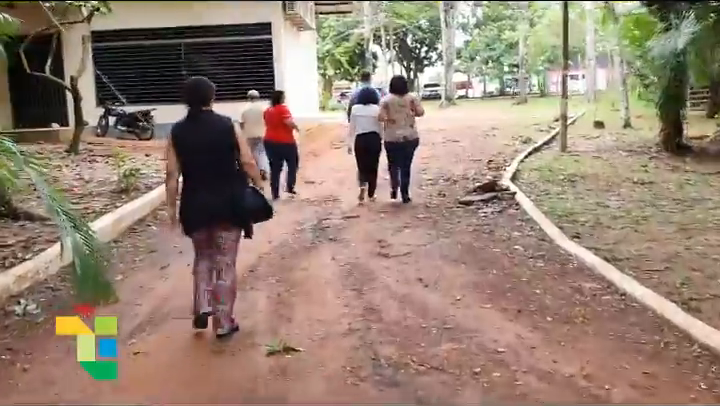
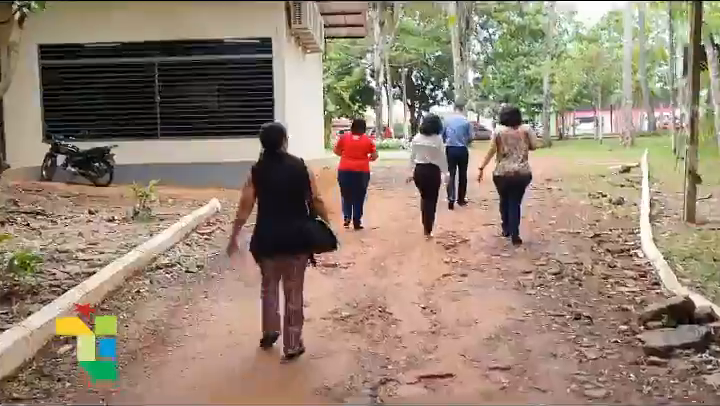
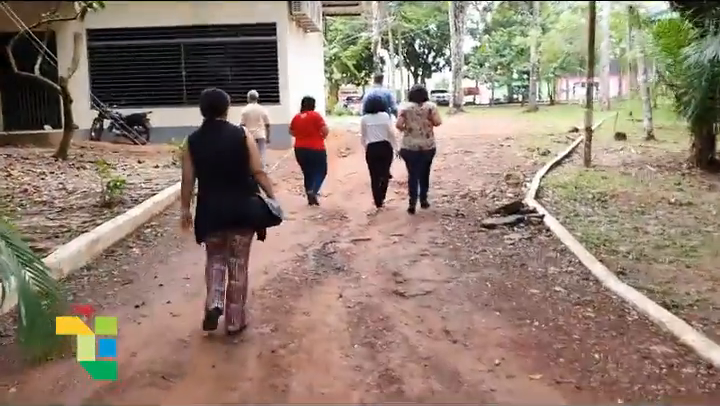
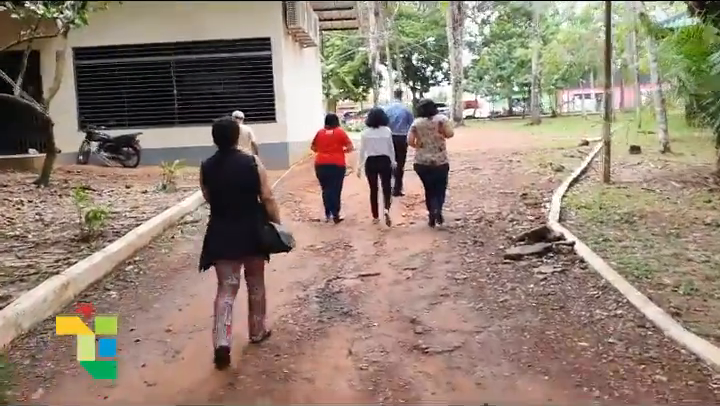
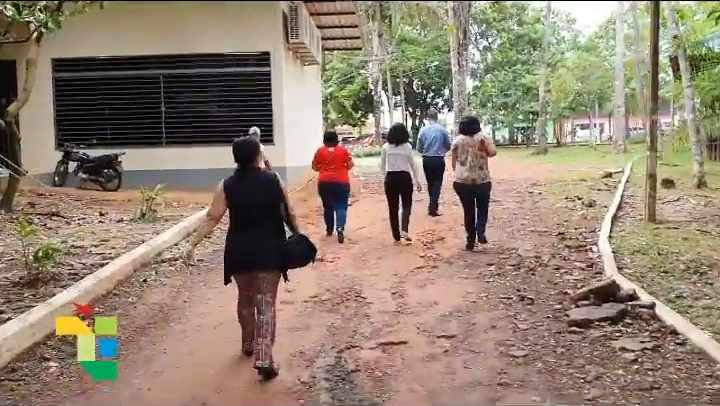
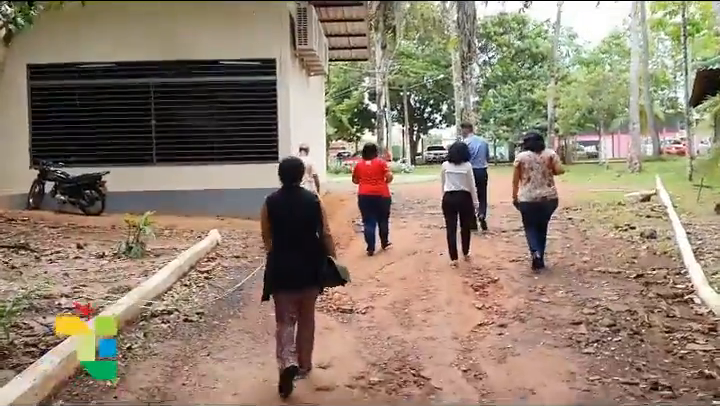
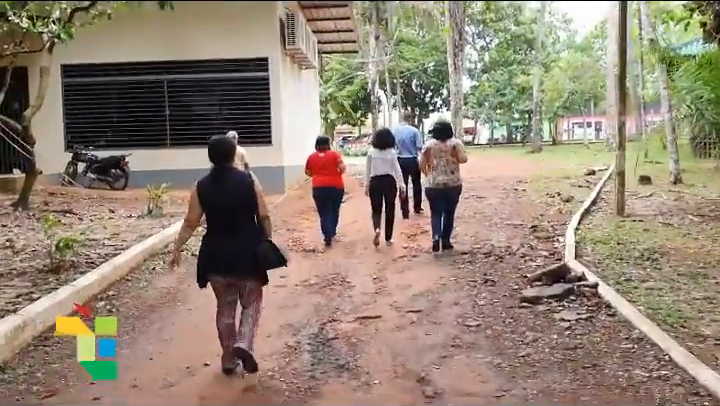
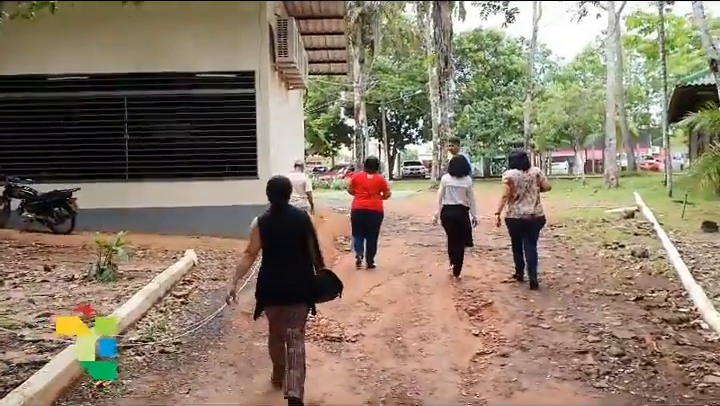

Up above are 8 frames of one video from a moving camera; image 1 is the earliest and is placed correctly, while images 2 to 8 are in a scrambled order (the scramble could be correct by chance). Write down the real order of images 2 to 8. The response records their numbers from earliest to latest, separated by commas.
3, 4, 7, 5, 2, 6, 8
